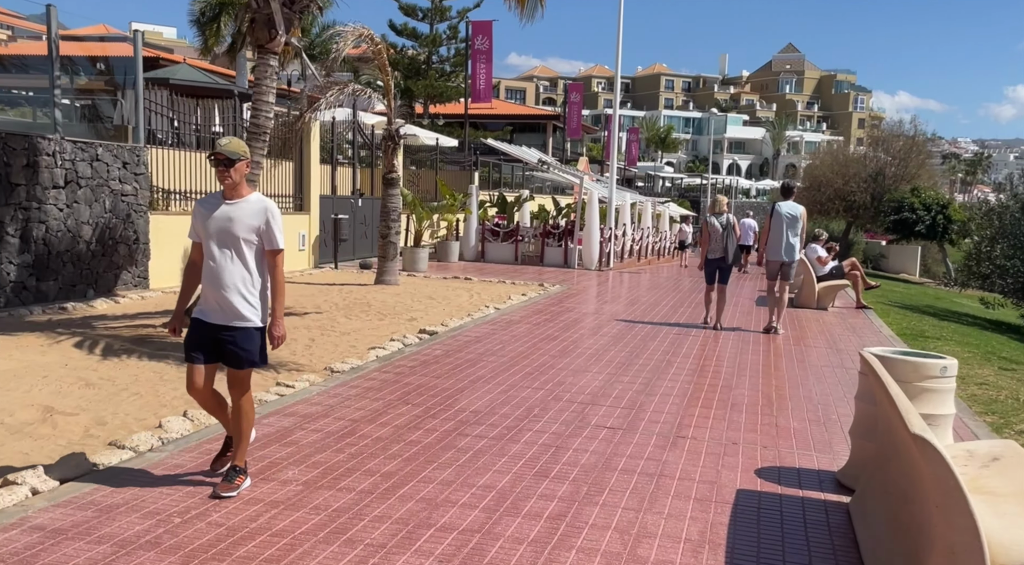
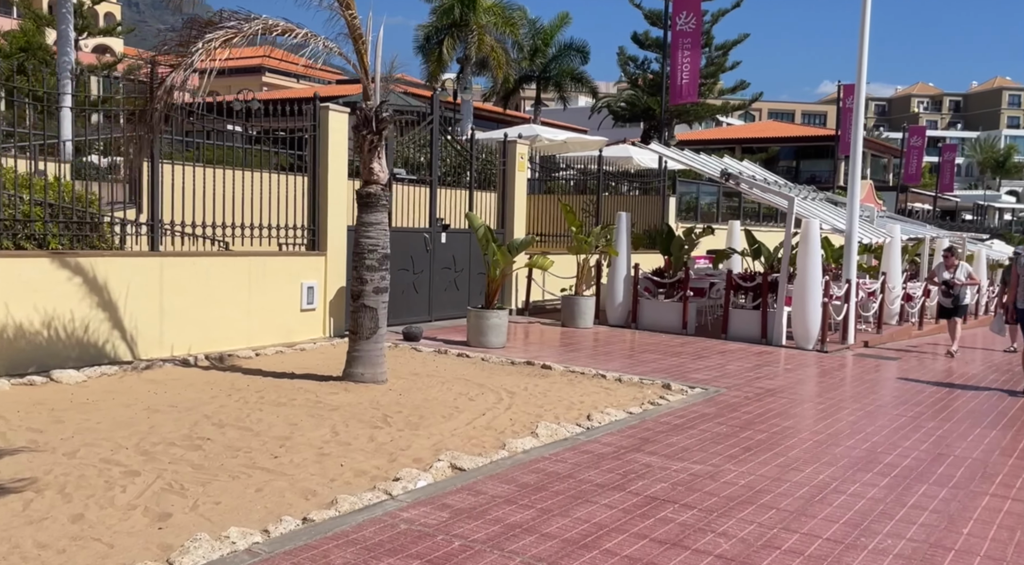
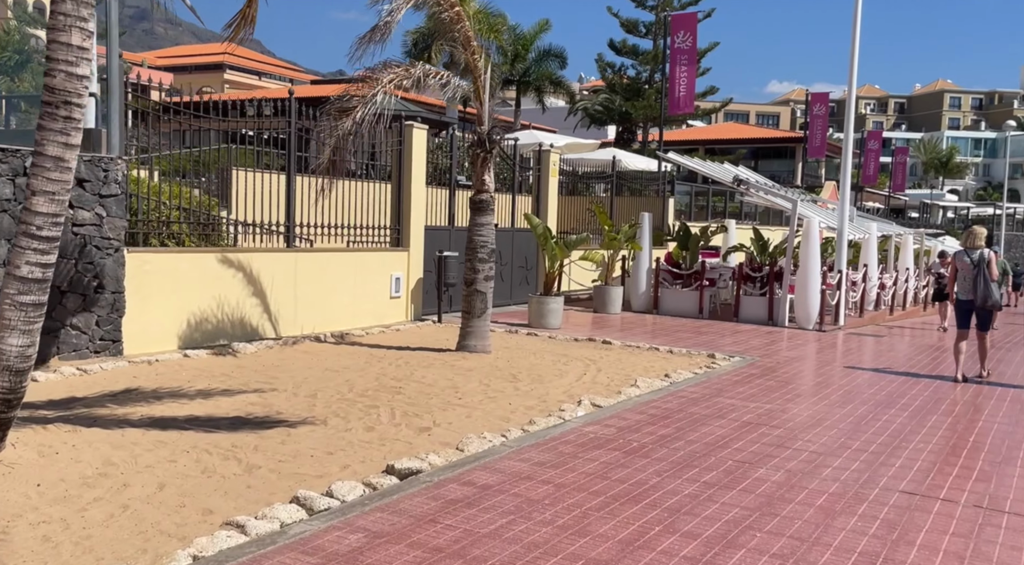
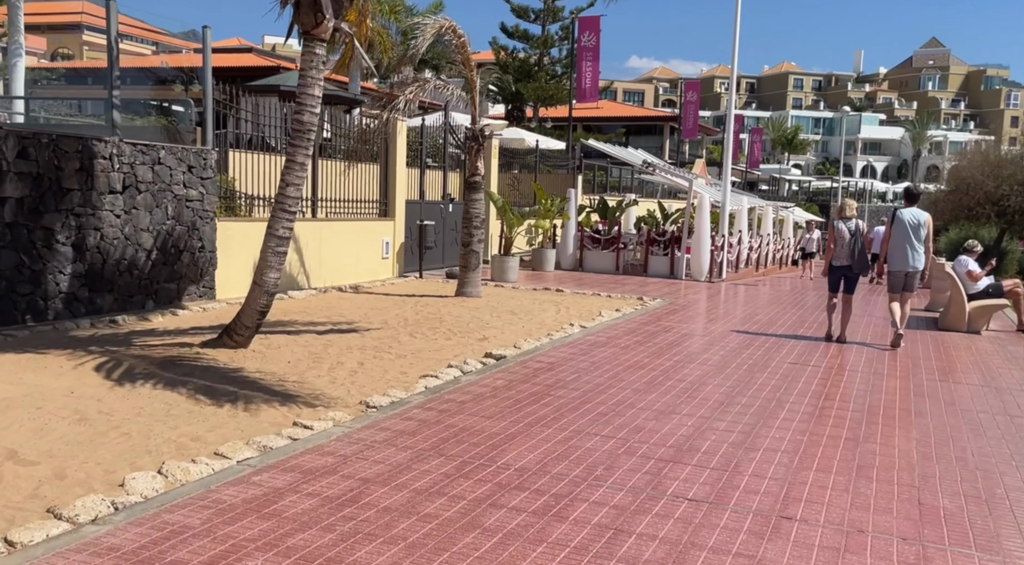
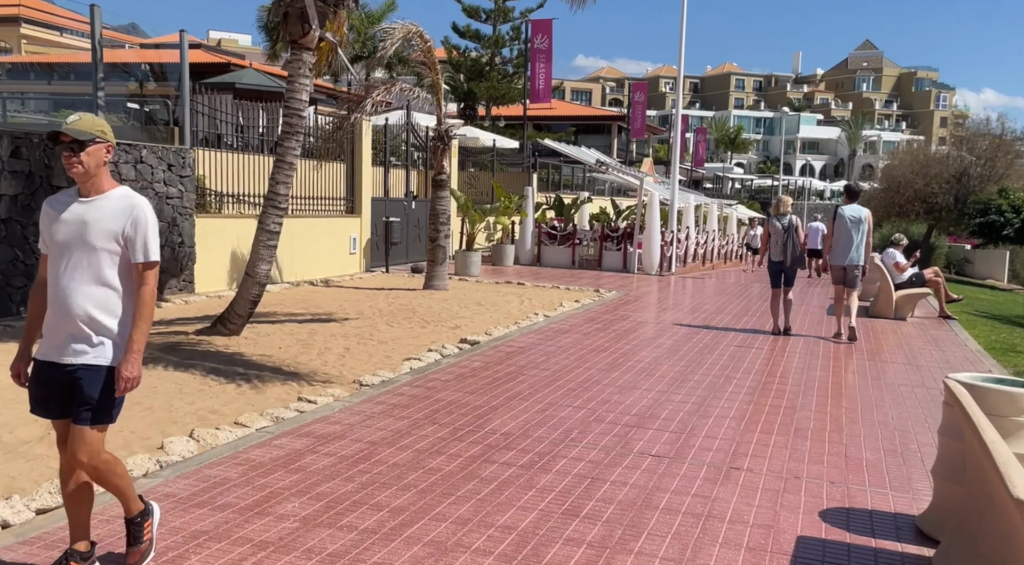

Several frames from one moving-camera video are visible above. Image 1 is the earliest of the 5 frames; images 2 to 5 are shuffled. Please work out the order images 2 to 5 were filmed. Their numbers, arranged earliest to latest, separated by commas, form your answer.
5, 4, 3, 2
